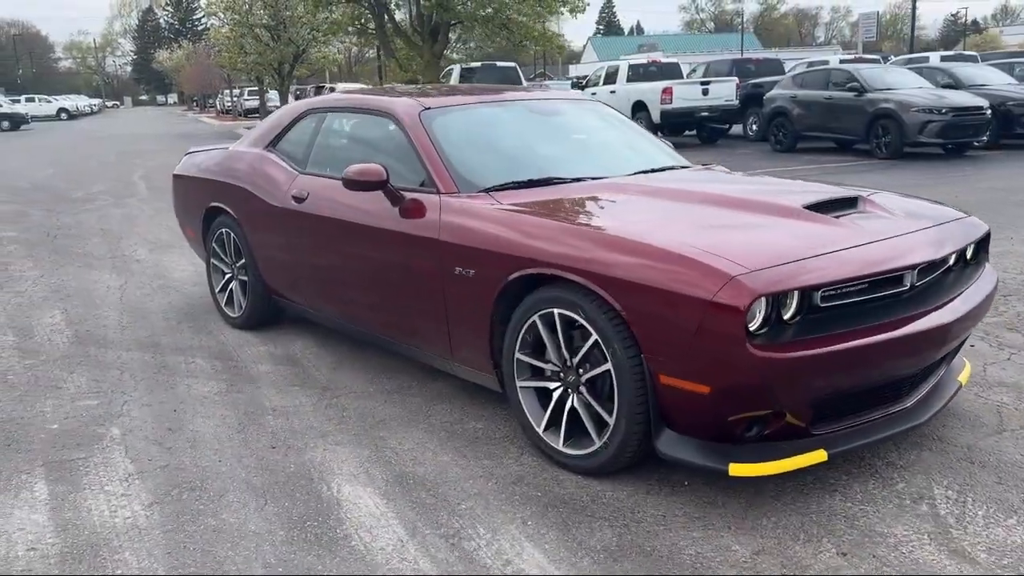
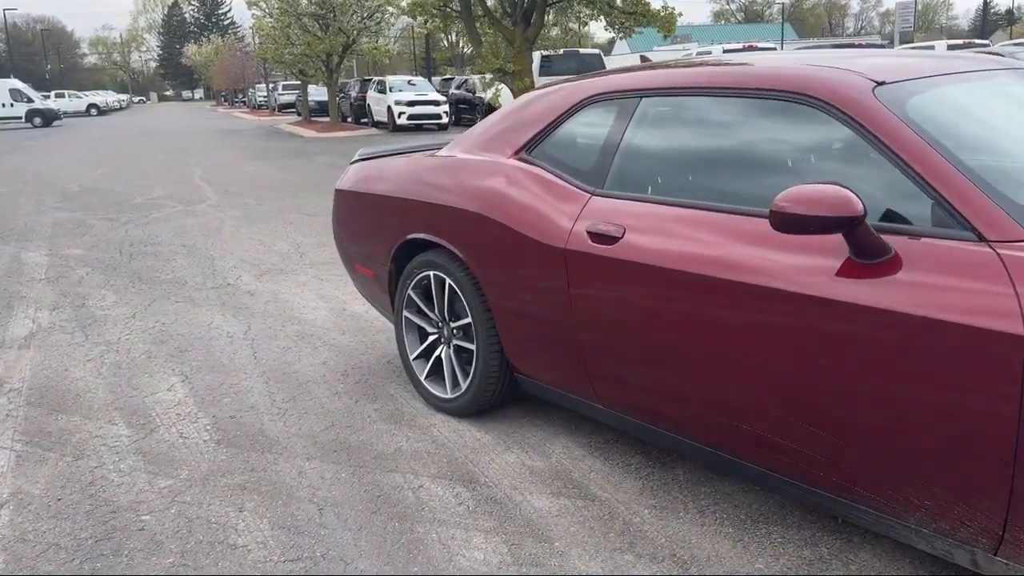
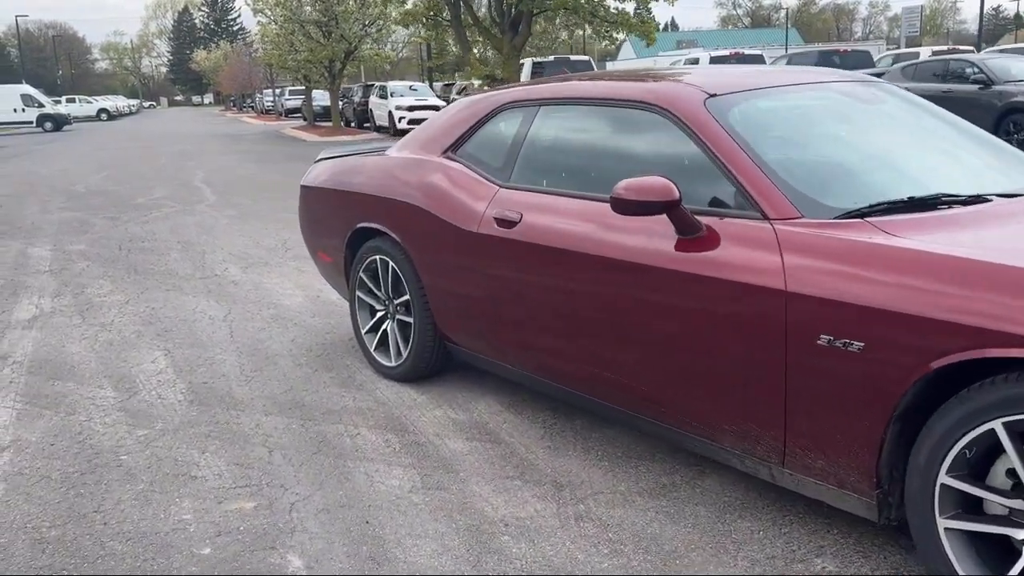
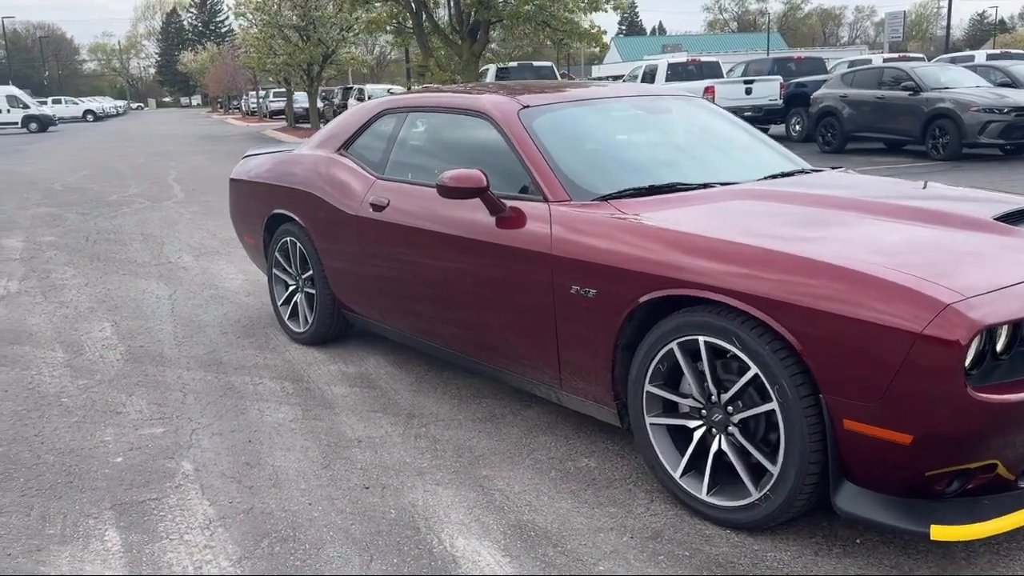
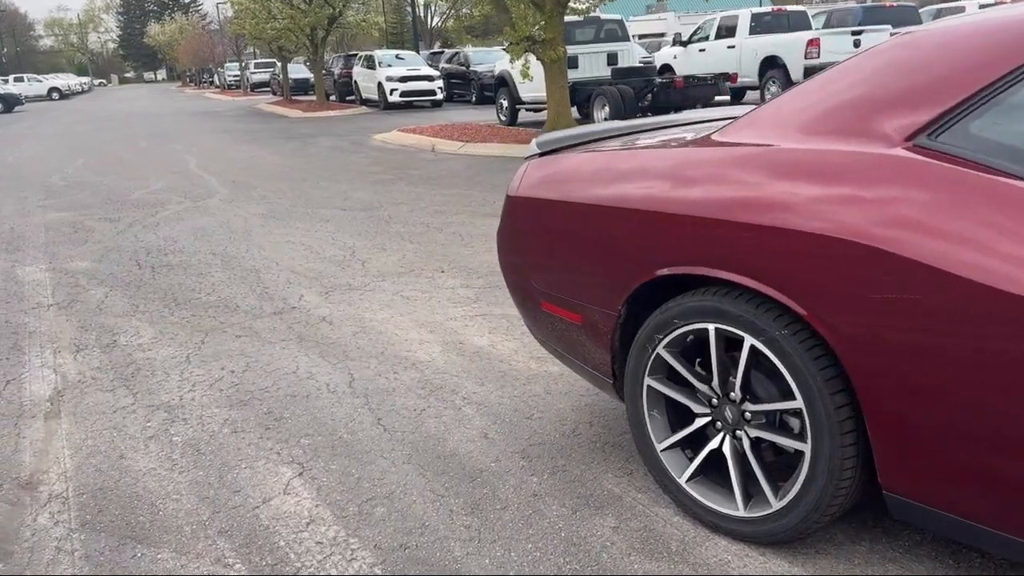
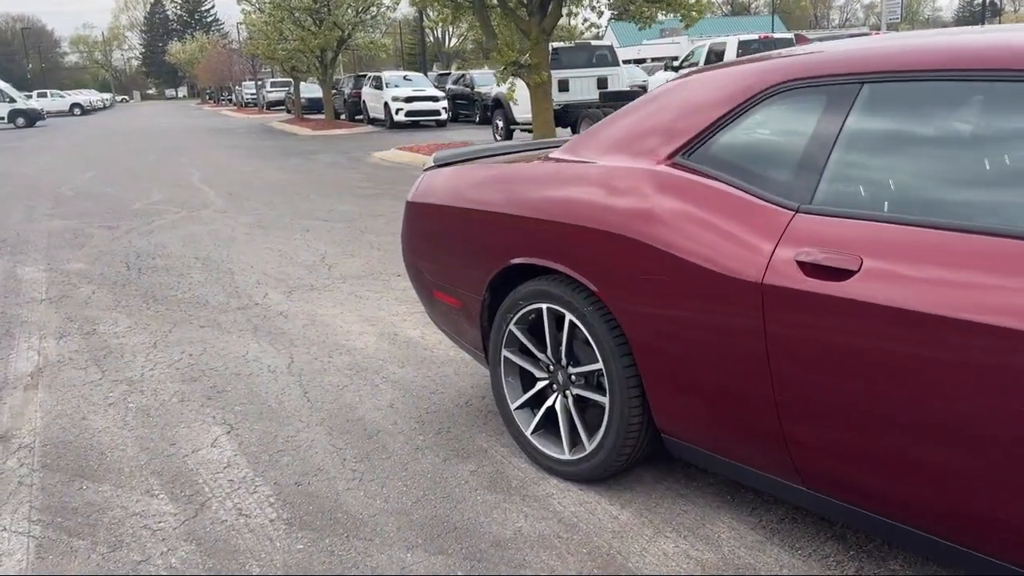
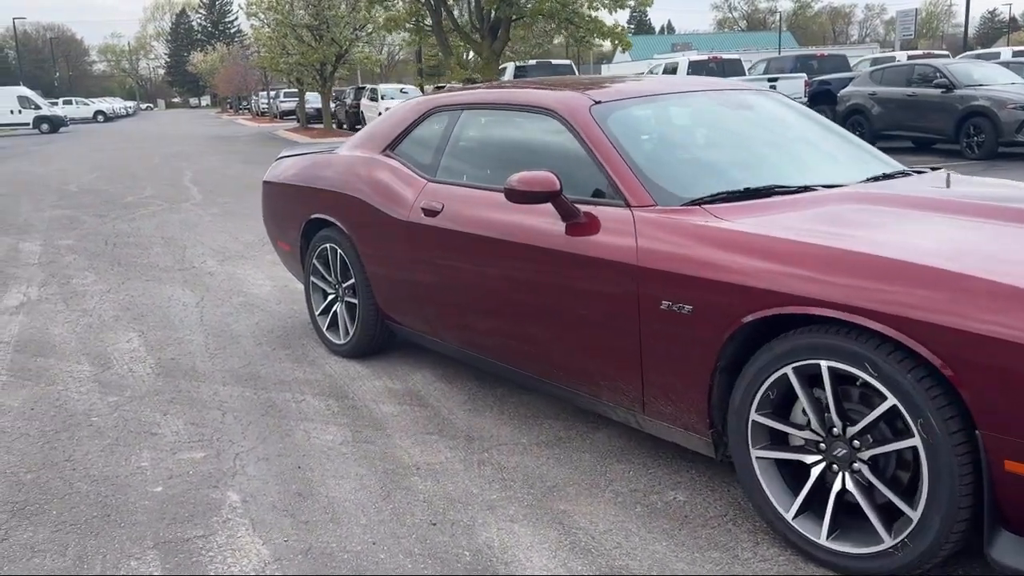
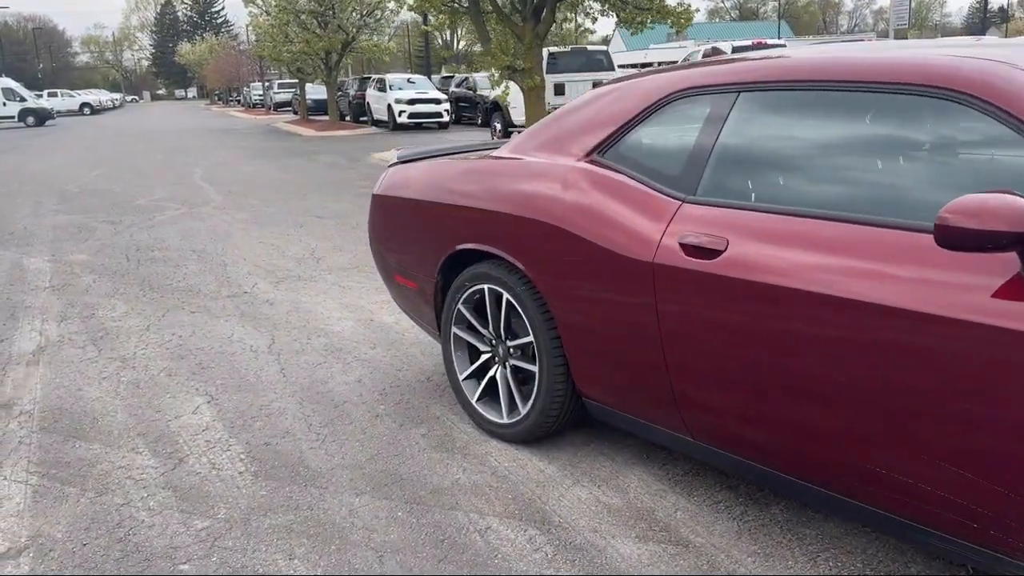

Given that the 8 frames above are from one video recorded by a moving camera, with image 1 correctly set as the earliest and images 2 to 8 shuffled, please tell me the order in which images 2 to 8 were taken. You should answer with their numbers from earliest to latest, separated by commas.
4, 7, 3, 2, 8, 6, 5
